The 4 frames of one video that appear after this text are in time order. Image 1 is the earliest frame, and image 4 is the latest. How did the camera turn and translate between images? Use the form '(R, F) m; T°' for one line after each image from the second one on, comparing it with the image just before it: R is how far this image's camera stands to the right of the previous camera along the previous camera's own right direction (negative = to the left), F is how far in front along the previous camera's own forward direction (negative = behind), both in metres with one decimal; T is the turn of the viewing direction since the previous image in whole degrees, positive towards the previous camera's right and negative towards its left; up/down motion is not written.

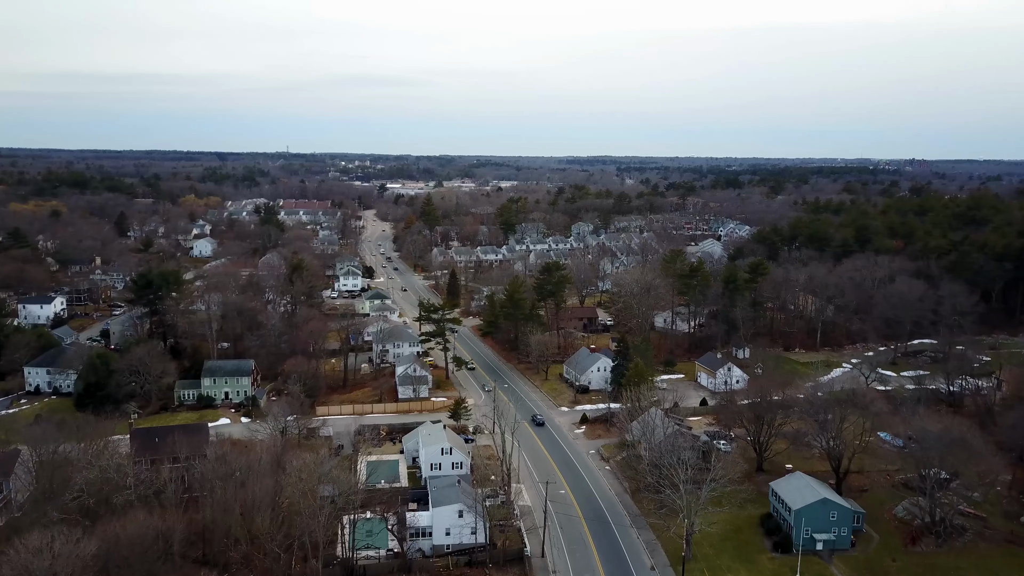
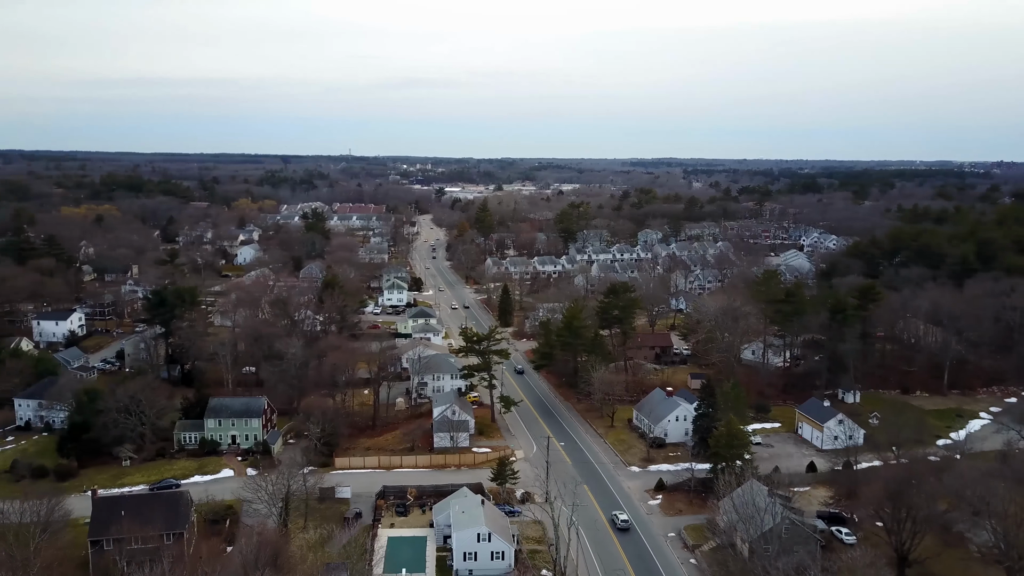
(0.0, +5.4) m; -4°
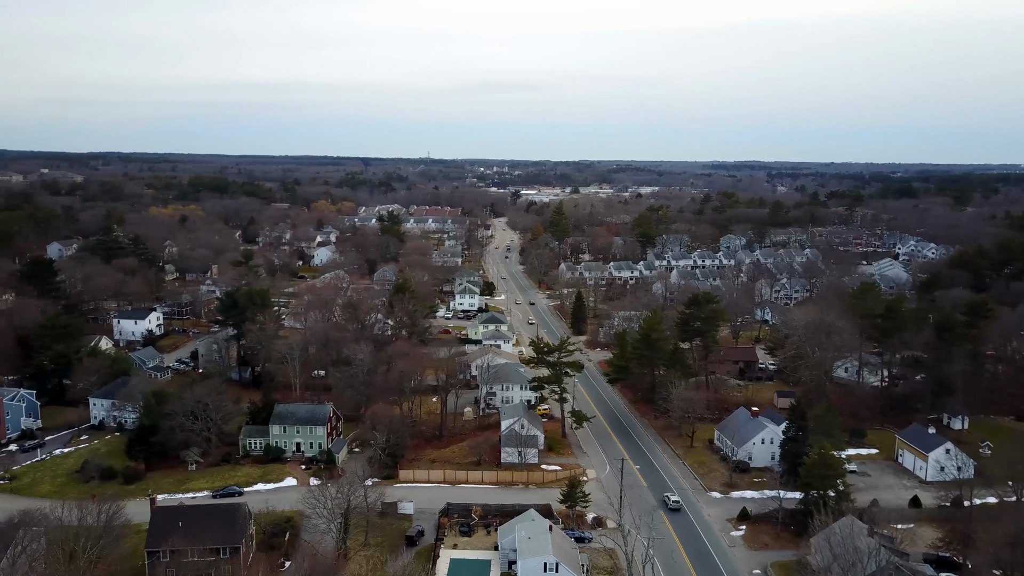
(0.0, +1.3) m; -5°
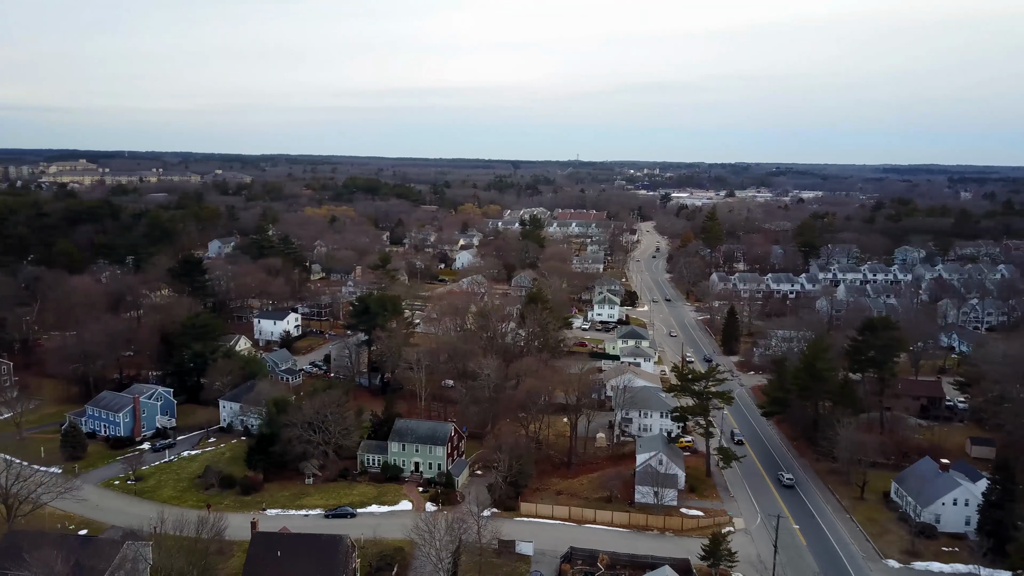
(+0.2, +2.5) m; -11°
